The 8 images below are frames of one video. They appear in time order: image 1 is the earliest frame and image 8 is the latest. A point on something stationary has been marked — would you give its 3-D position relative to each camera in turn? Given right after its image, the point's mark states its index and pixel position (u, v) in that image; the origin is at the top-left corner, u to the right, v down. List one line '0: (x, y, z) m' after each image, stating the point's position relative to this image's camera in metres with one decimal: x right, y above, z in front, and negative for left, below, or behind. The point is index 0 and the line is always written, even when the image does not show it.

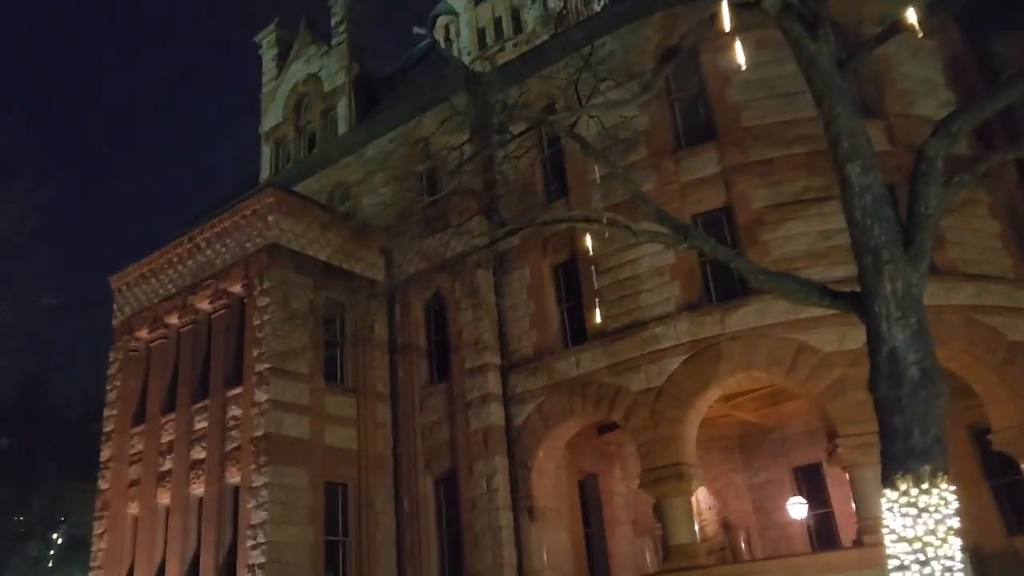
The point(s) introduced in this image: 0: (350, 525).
0: (-3.8, -5.6, +19.4) m
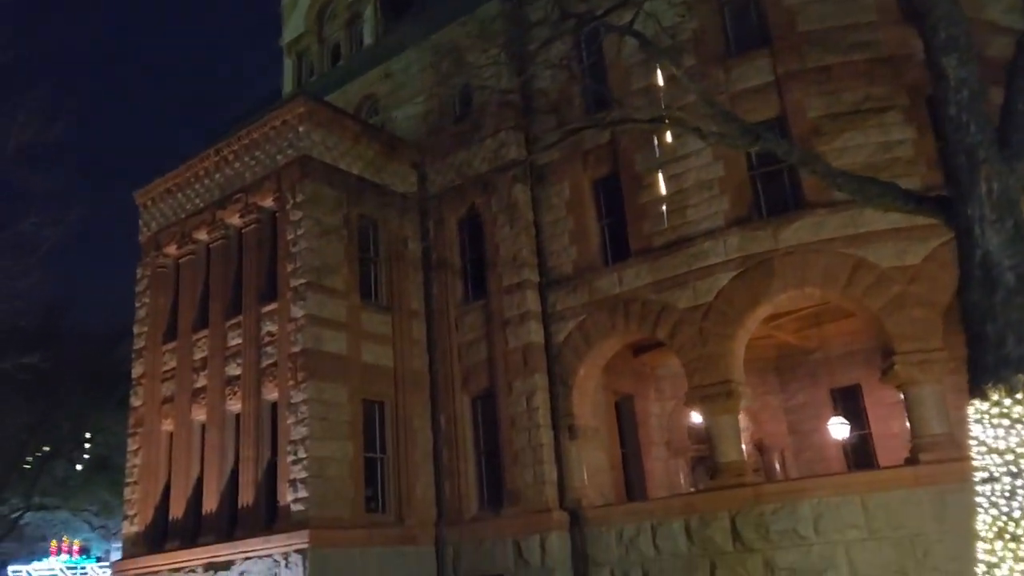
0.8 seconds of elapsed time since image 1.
0: (-2.9, -3.6, +19.2) m
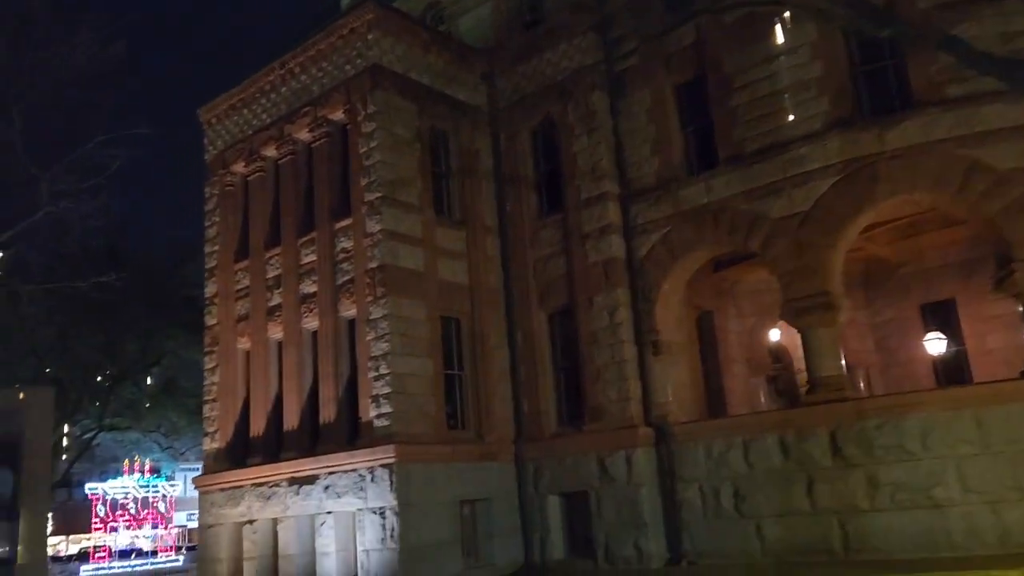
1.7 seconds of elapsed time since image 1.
0: (-1.1, -1.6, +18.9) m
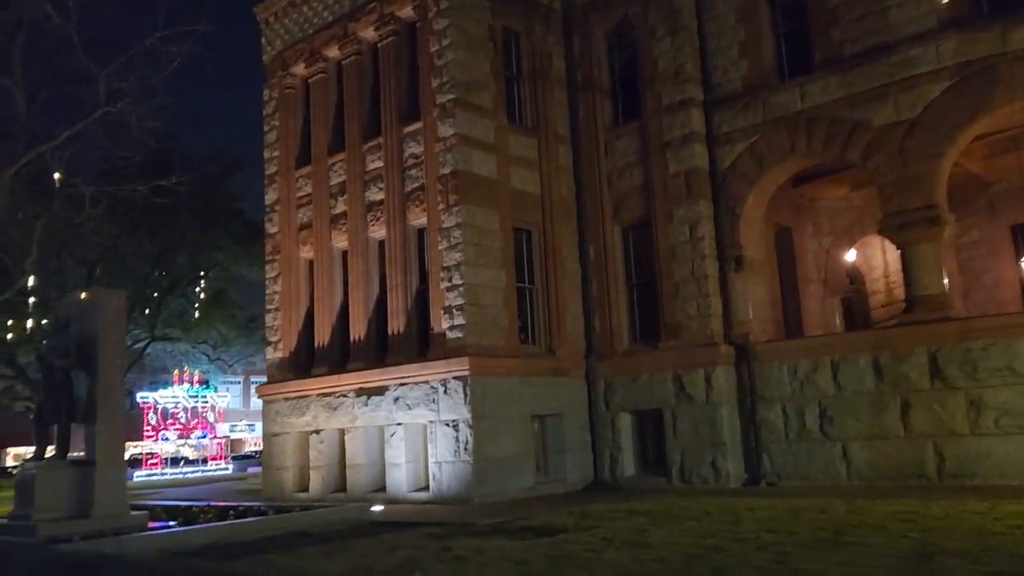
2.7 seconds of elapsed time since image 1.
0: (+0.5, +0.3, +18.3) m
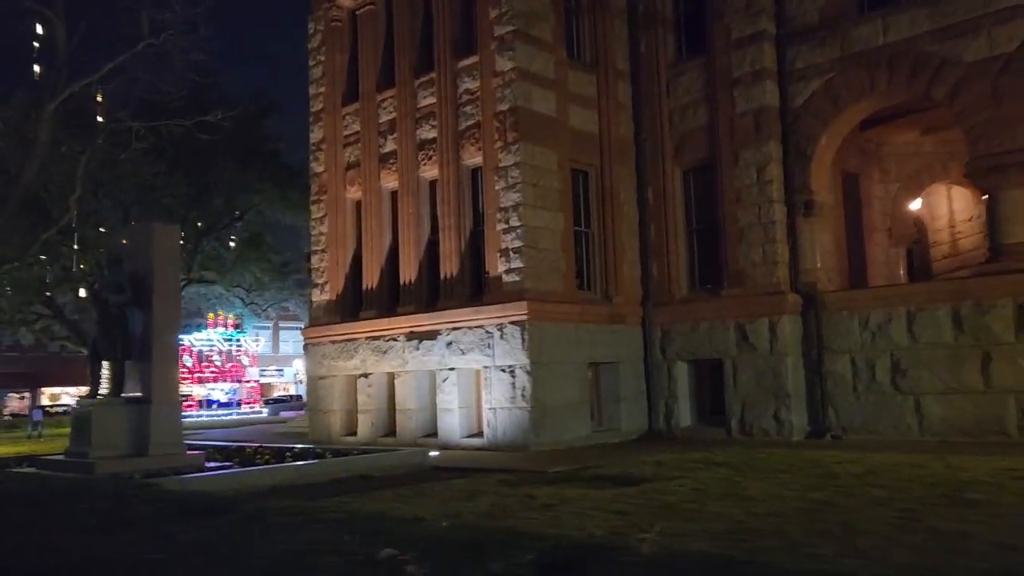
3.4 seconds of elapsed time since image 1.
0: (+1.7, +1.5, +17.7) m
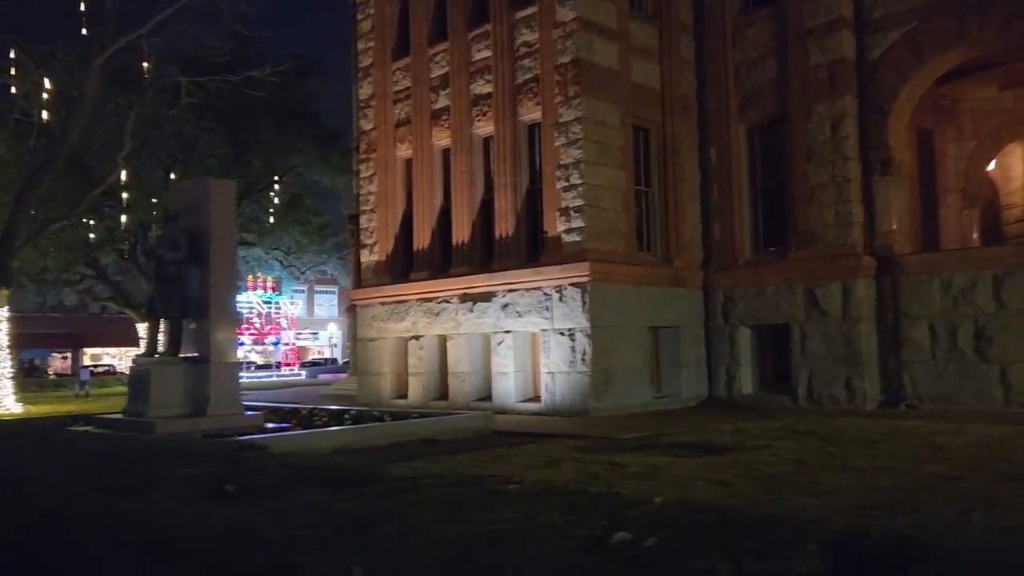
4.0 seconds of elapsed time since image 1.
0: (+2.9, +2.3, +17.0) m
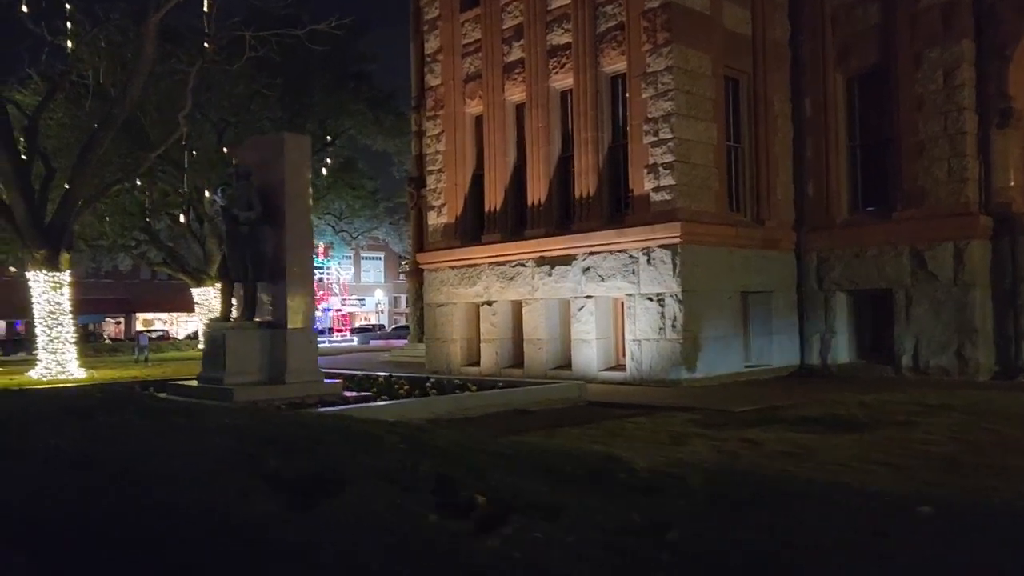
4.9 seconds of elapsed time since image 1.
0: (+4.4, +3.0, +15.9) m
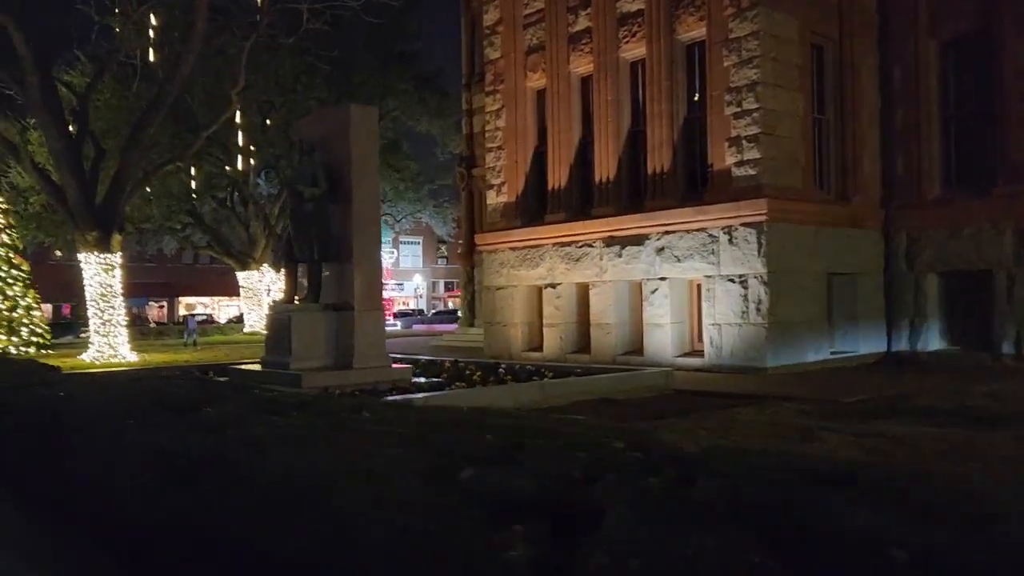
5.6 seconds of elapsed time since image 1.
0: (+5.7, +3.4, +14.9) m
